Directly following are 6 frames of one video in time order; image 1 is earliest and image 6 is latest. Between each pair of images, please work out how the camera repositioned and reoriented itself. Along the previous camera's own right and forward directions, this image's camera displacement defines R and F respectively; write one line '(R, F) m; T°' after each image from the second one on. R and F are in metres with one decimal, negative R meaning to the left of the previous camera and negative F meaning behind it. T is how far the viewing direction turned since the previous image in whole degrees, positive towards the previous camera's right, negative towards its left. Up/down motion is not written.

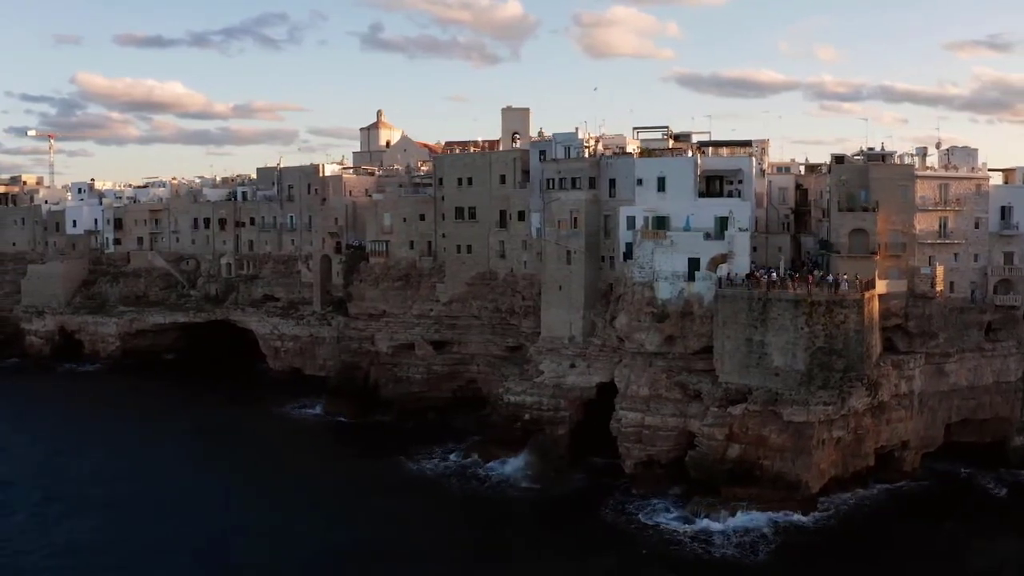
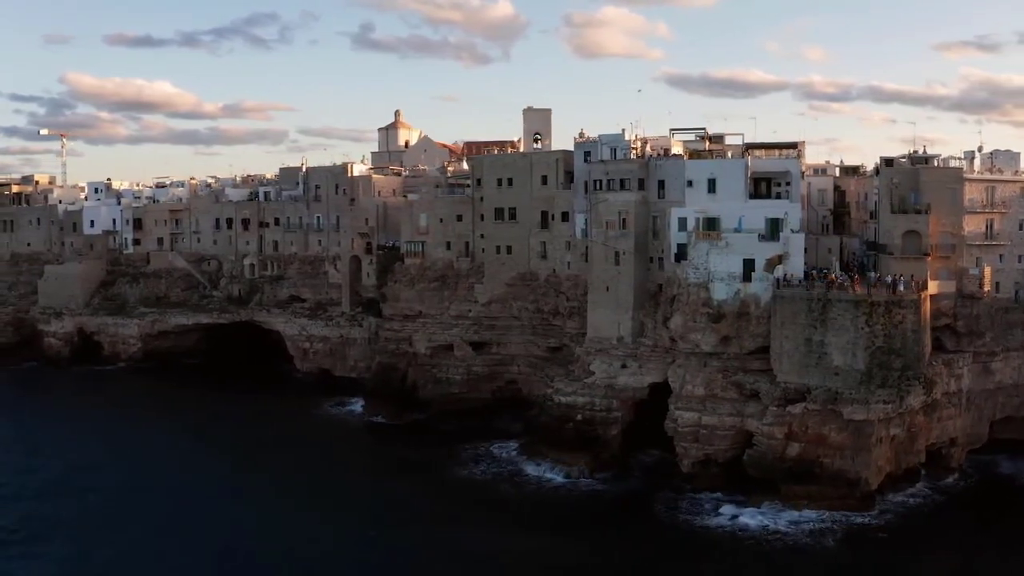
(-2.4, 0.0) m; +1°
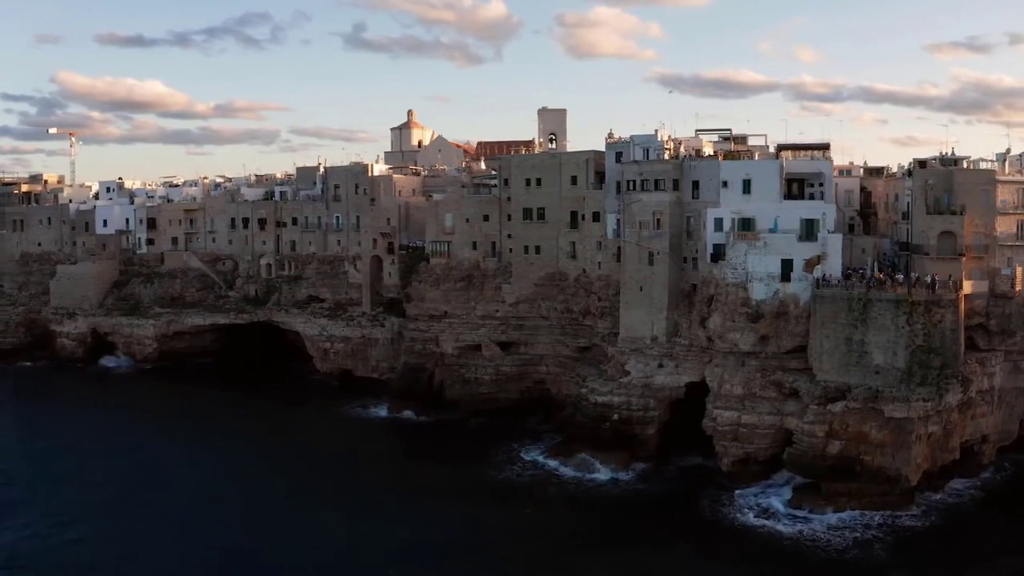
(-1.7, -0.1) m; 0°
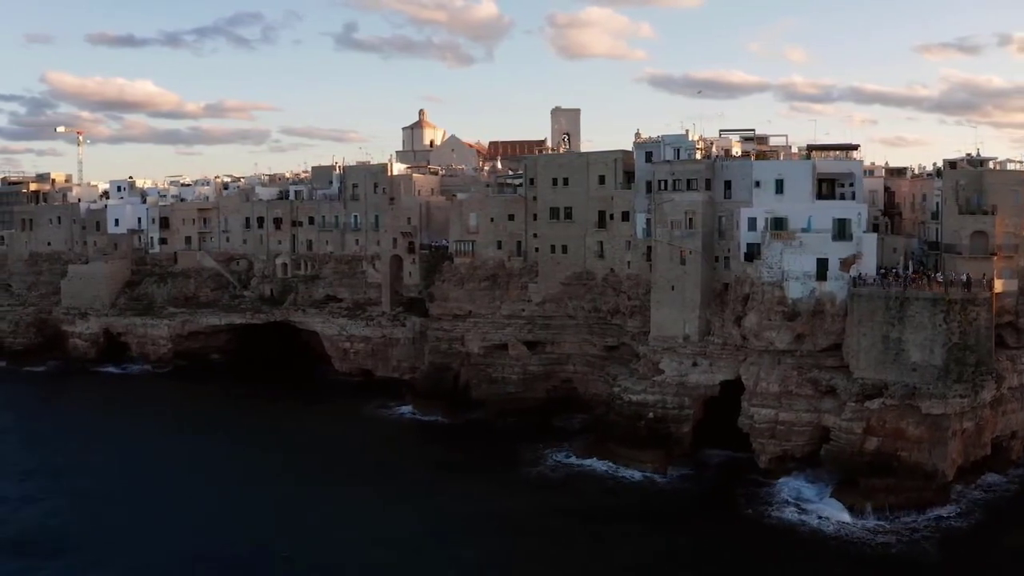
(-1.7, -0.1) m; +1°
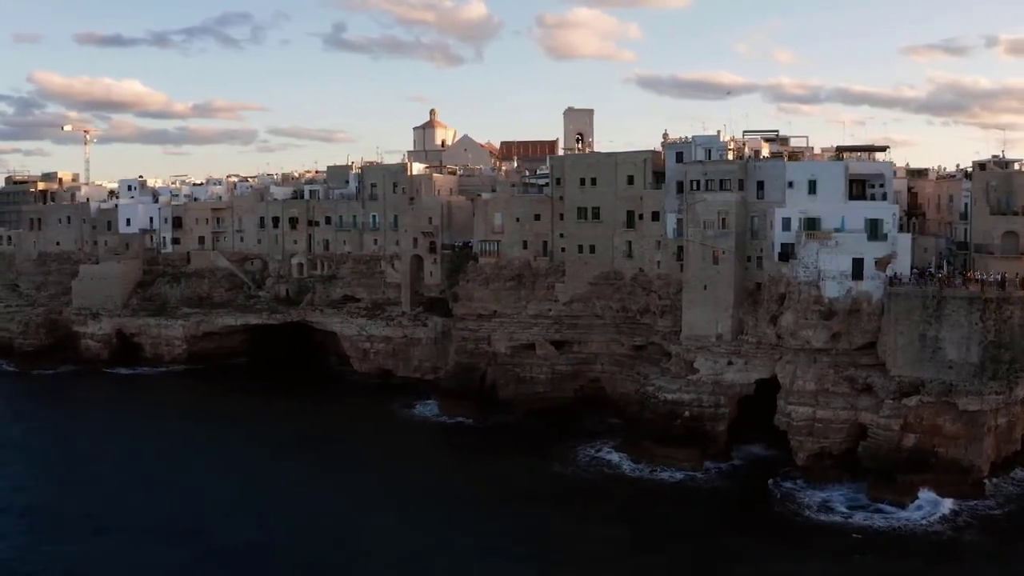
(-1.9, -0.2) m; +1°
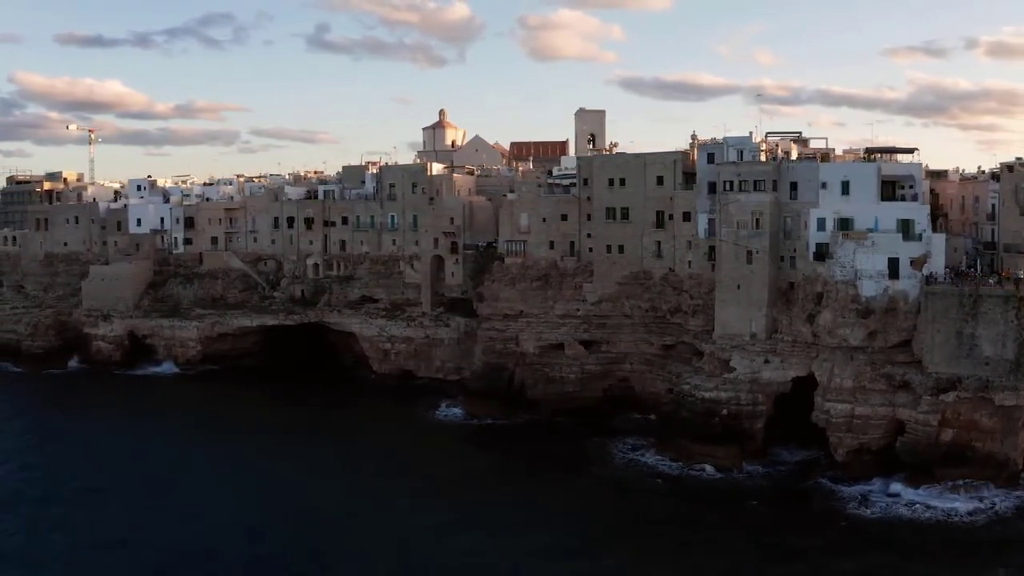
(-2.3, -0.4) m; +1°
